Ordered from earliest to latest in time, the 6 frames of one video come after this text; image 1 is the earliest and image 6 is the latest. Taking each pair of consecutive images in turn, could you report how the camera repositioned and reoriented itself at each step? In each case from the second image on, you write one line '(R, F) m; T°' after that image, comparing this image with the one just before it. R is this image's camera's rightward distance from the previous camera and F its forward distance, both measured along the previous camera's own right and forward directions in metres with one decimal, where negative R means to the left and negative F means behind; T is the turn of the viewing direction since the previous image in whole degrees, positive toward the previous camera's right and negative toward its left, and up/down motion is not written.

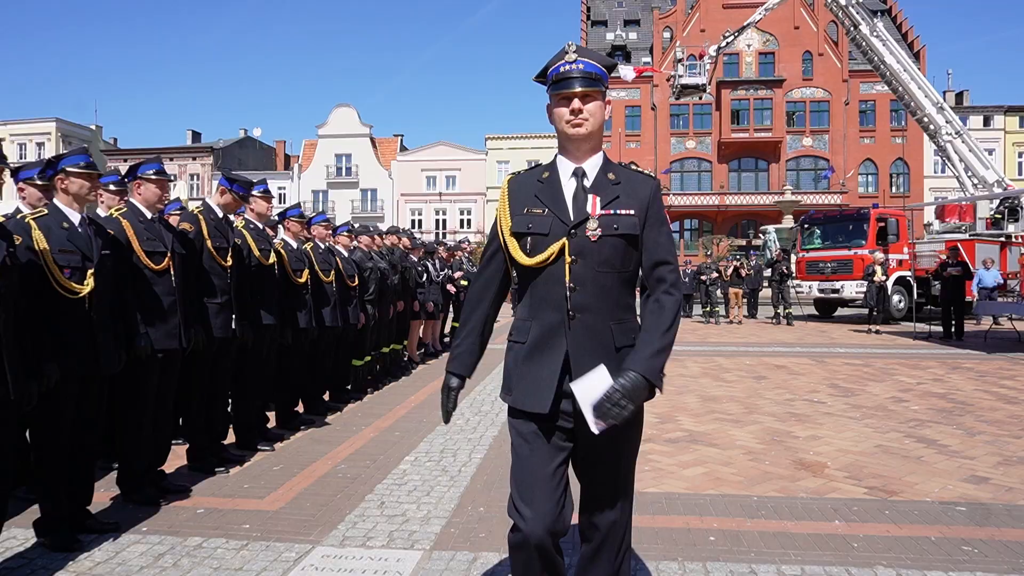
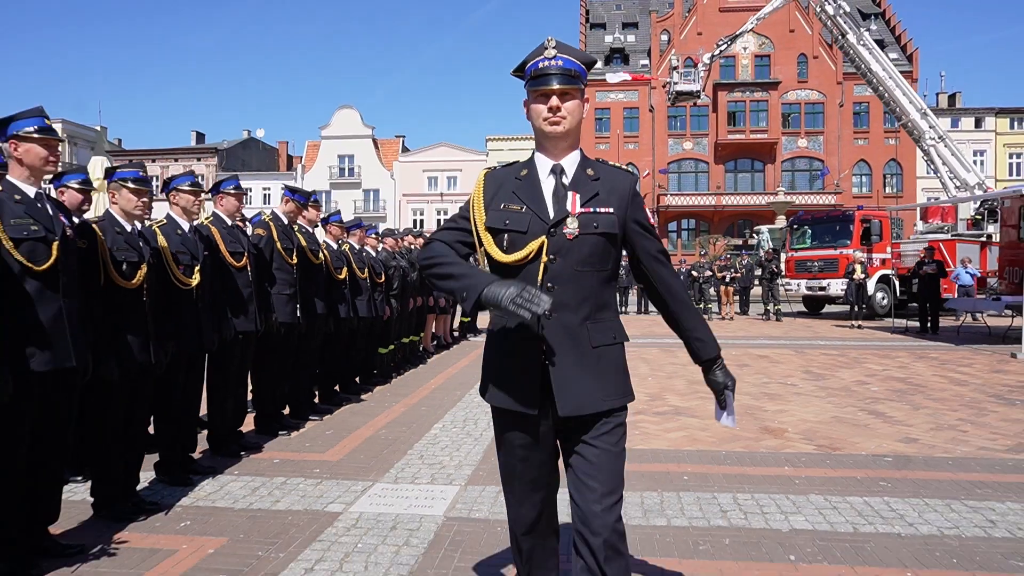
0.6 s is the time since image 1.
(-0.1, -1.2) m; 0°
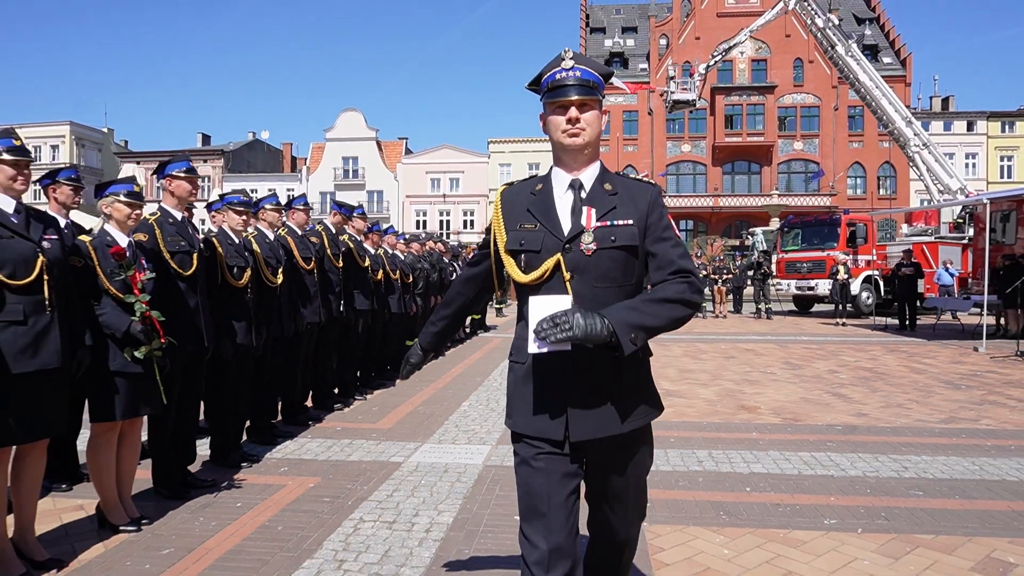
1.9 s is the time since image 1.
(-0.2, -1.4) m; 0°
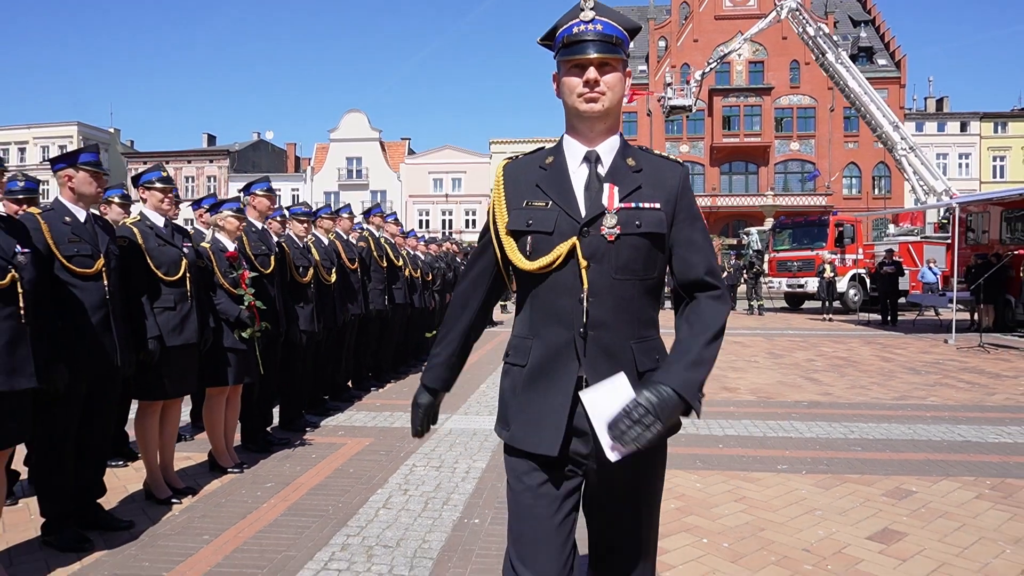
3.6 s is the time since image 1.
(-0.2, -1.3) m; 0°
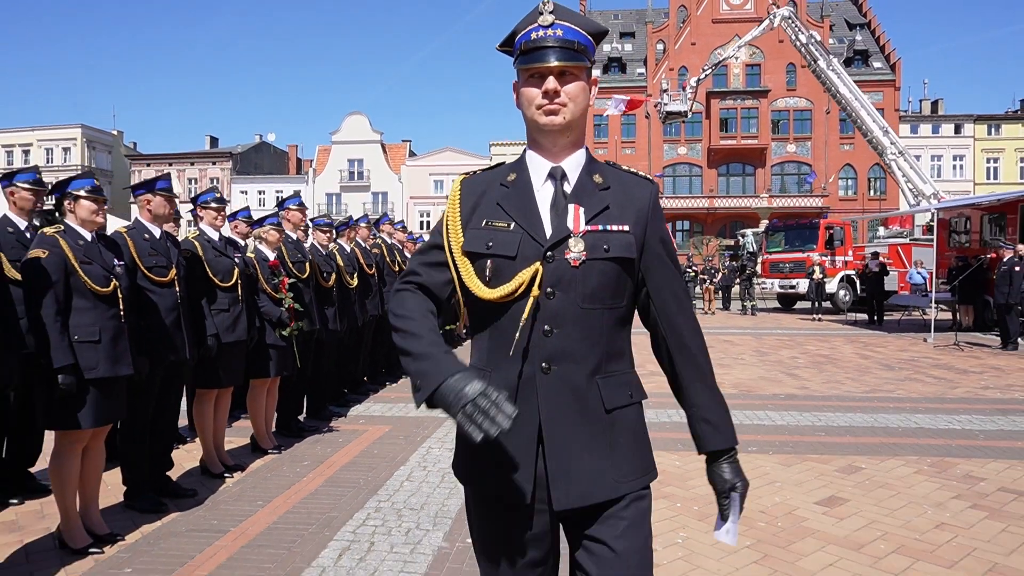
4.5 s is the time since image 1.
(0.0, -0.8) m; 0°
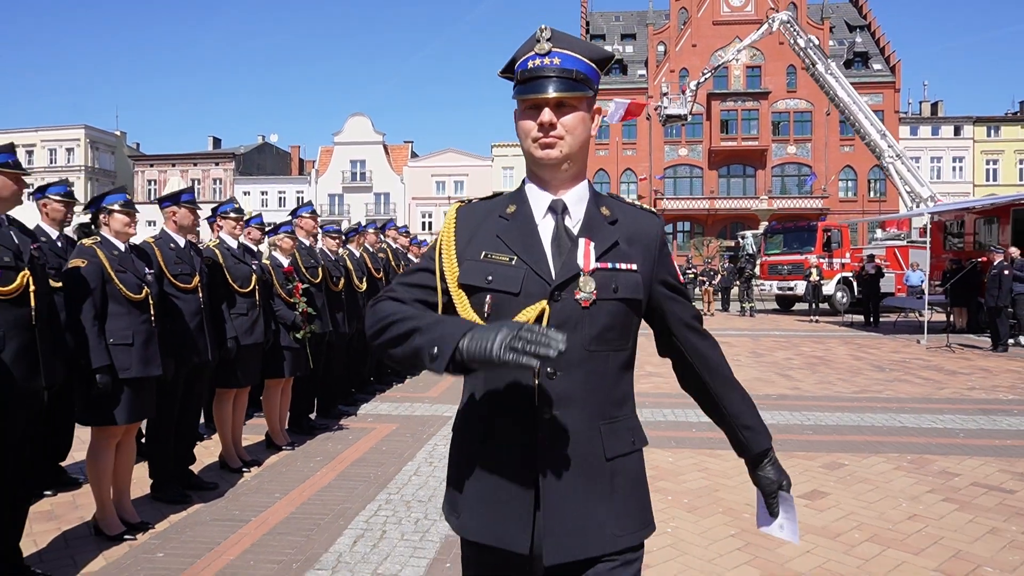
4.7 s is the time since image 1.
(0.0, -0.3) m; 0°
